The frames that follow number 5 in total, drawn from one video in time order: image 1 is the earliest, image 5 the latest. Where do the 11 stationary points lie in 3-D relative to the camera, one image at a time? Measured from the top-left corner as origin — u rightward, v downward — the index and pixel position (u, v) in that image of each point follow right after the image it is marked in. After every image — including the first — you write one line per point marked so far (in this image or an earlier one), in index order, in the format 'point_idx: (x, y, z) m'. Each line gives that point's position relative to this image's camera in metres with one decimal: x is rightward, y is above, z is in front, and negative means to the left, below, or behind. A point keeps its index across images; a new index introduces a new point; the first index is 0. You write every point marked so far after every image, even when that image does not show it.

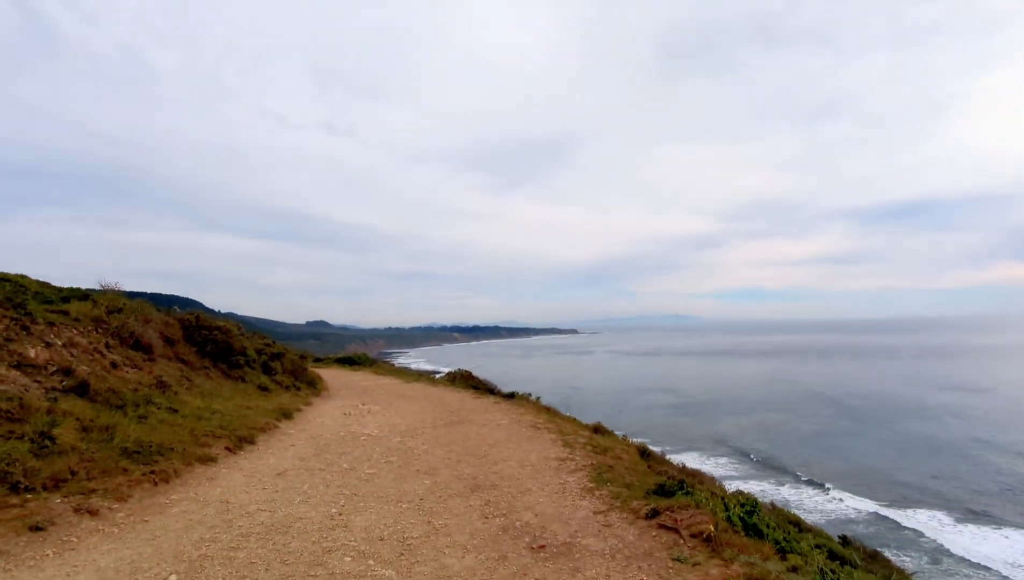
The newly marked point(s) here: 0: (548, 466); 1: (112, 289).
0: (+0.5, -2.6, +8.2) m
1: (-10.2, 0.0, +14.3) m
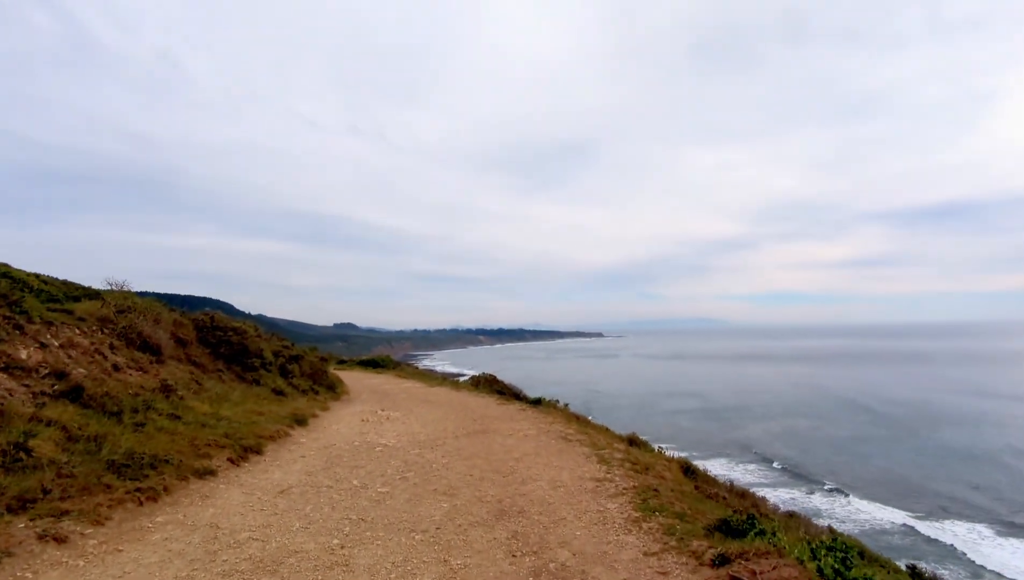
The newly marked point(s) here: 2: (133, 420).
0: (+0.9, -2.6, +7.2) m
1: (-9.6, +0.1, +13.7) m
2: (-5.9, -2.0, +8.7) m
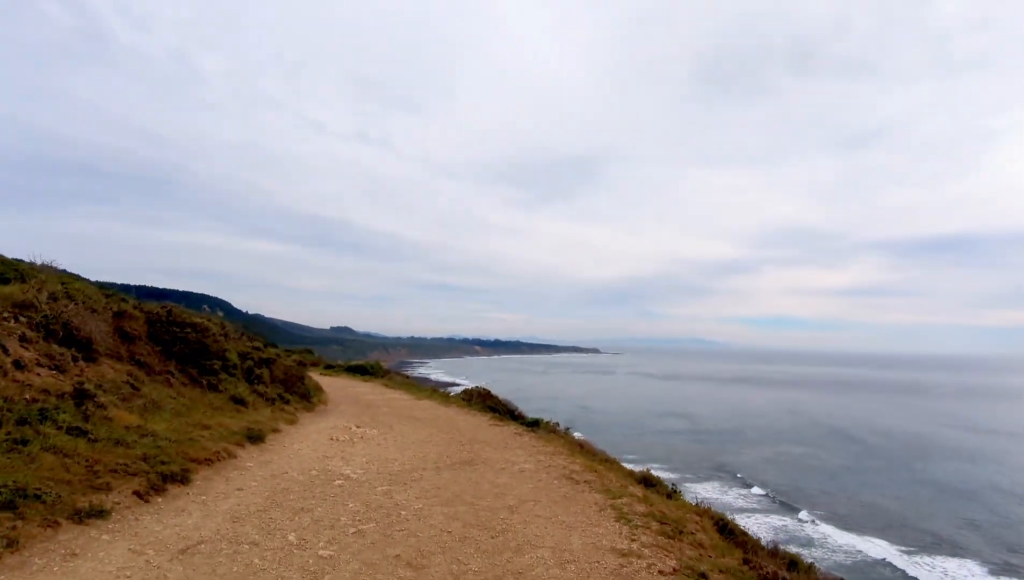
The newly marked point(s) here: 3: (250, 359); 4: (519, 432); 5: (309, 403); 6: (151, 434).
0: (+0.8, -2.6, +5.2) m
1: (-9.5, +0.4, +11.8) m
2: (-5.9, -1.7, +6.7) m
3: (-7.5, -2.0, +16.0) m
4: (+0.2, -3.6, +14.0) m
5: (-6.3, -3.5, +17.4) m
6: (-5.5, -2.2, +8.6) m
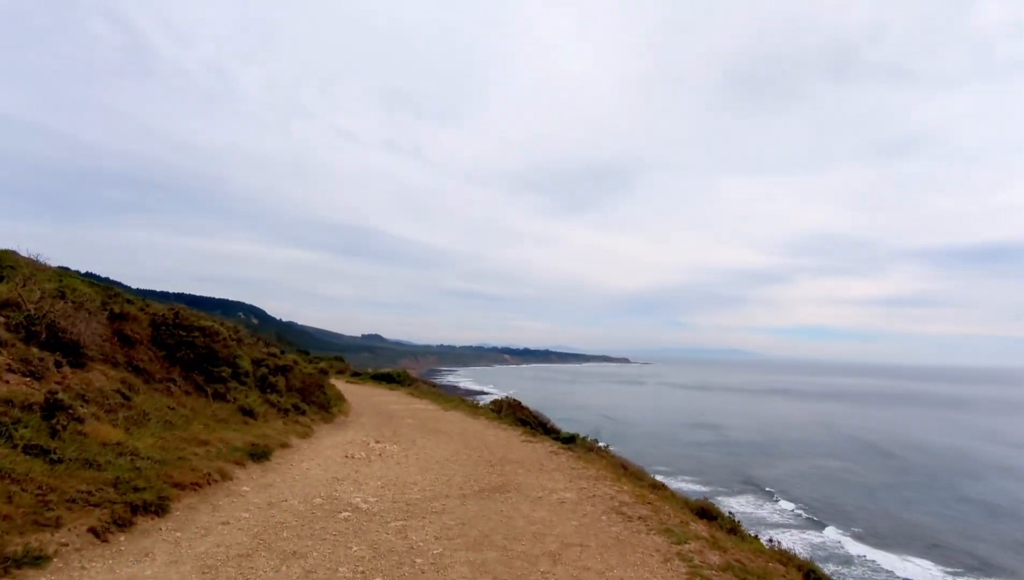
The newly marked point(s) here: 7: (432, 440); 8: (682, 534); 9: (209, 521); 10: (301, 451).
0: (+1.2, -2.5, +3.7) m
1: (-8.8, +0.4, +10.8) m
2: (-5.5, -1.6, +5.5) m
3: (-6.6, -2.0, +14.9) m
4: (+1.0, -3.6, +12.5) m
5: (-5.4, -3.6, +16.3) m
6: (-5.0, -2.1, +7.4) m
7: (-2.0, -3.7, +14.0) m
8: (+2.1, -3.0, +7.0) m
9: (-3.5, -2.6, +6.4) m
10: (-4.2, -3.2, +11.0) m
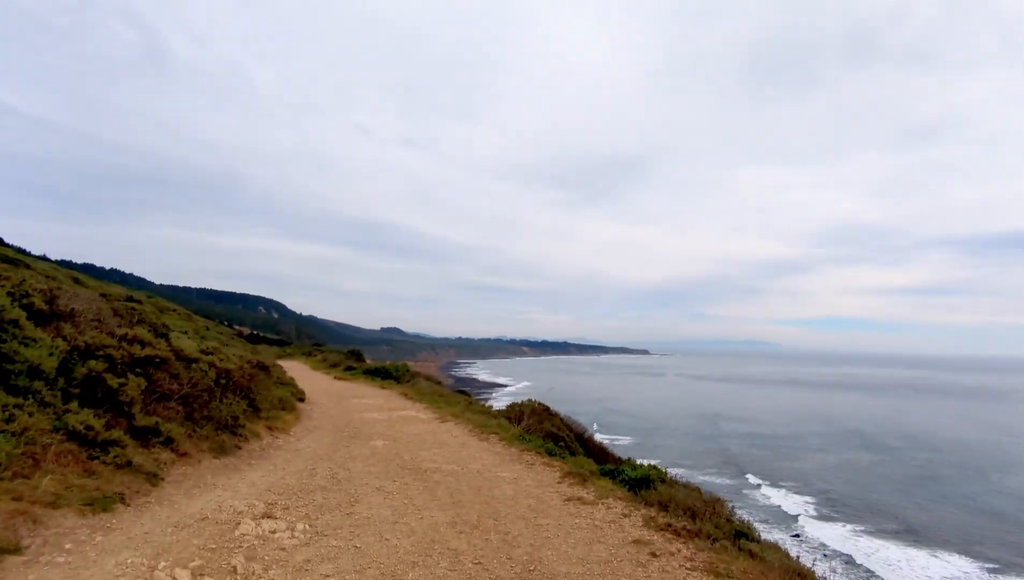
0: (+1.3, -1.5, -3.1) m
1: (-8.5, +1.4, +4.3) m
2: (-5.4, -0.7, -1.1) m
3: (-6.1, -1.0, +8.4) m
4: (+1.3, -2.5, +5.7) m
5: (-4.8, -2.6, +9.7) m
6: (-4.8, -1.2, +0.8) m
7: (-1.5, -2.7, +7.3) m
8: (+2.3, -2.0, +0.2) m
9: (-3.3, -1.7, -0.2) m
10: (-3.8, -2.2, +4.4) m
